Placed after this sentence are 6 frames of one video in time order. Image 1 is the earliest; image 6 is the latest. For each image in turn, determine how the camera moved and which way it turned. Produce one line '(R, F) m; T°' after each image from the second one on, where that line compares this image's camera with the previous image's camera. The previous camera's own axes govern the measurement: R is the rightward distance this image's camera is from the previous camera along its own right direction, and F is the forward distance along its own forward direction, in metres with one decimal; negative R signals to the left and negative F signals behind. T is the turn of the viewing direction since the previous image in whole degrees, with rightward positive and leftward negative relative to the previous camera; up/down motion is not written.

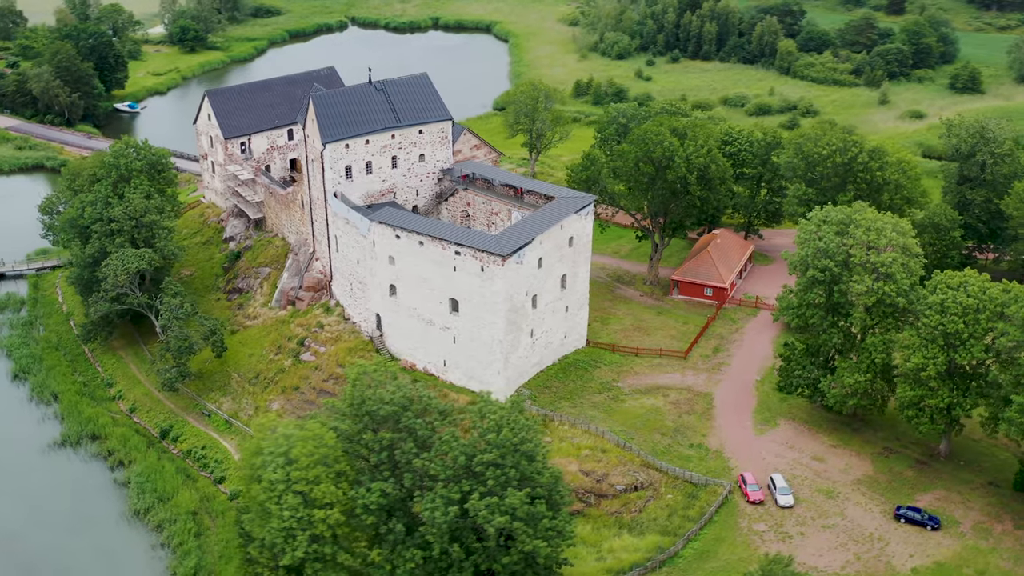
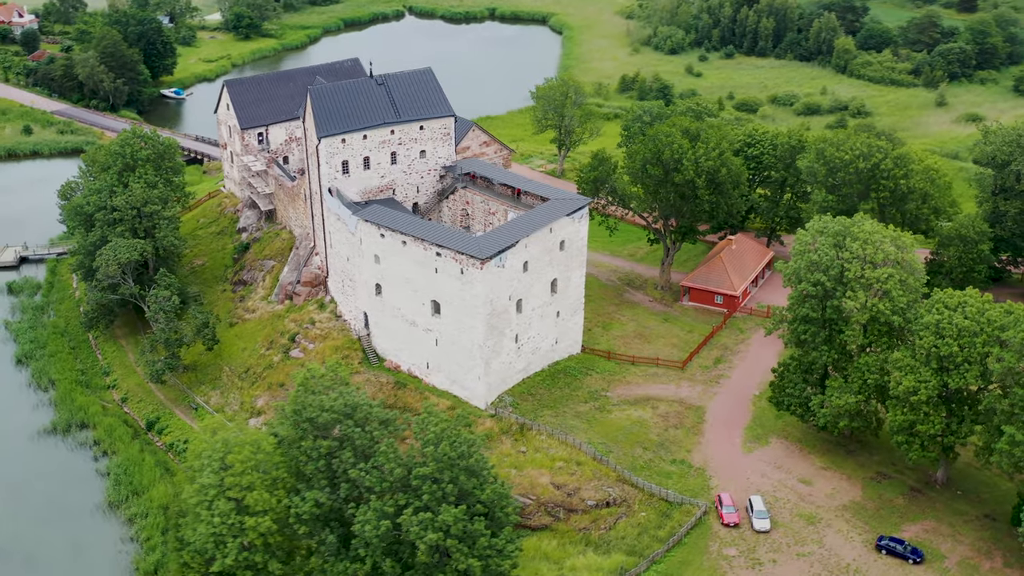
(+5.0, +1.8) m; -4°
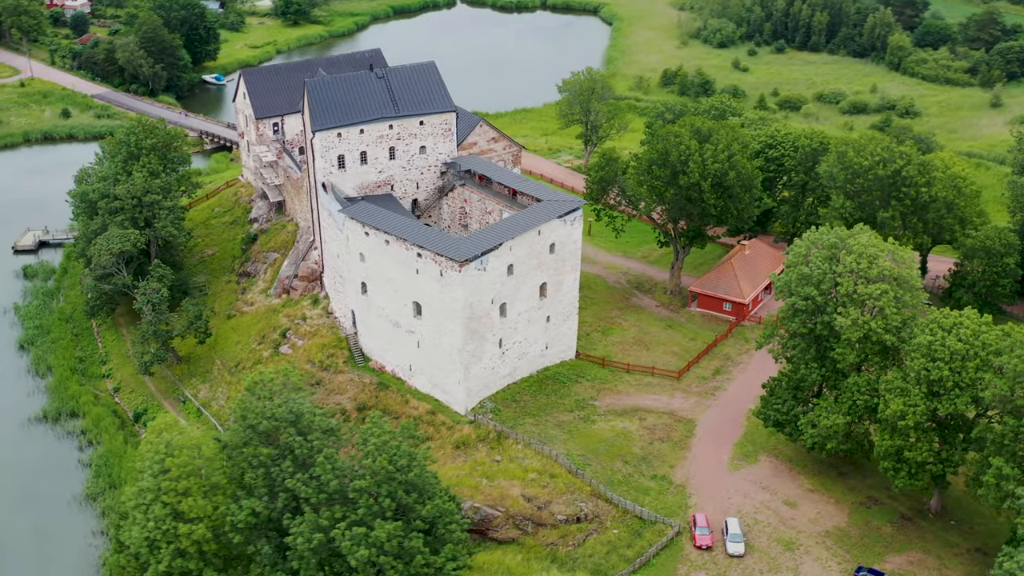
(+4.5, +1.8) m; -4°
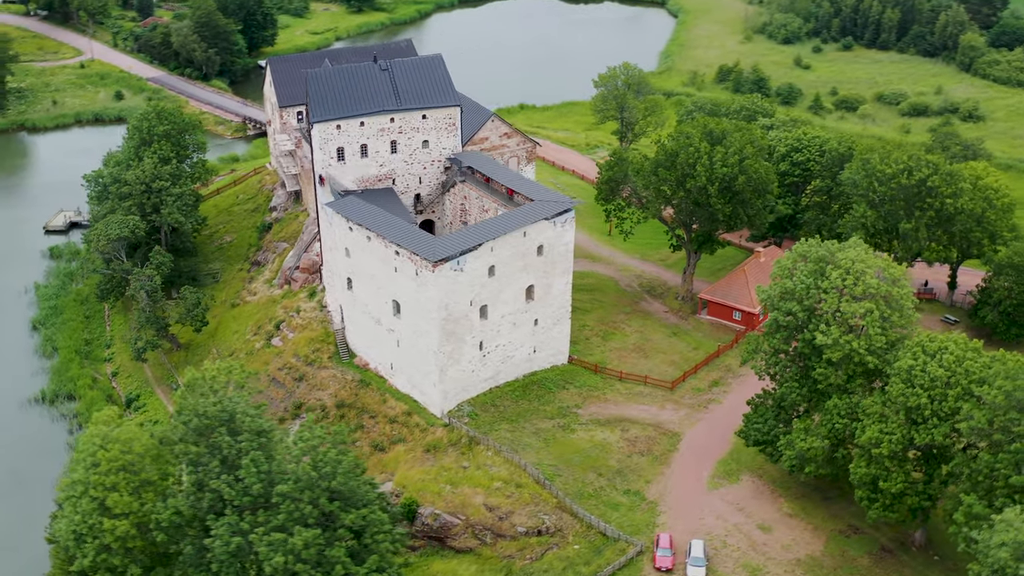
(+5.4, +1.7) m; -5°
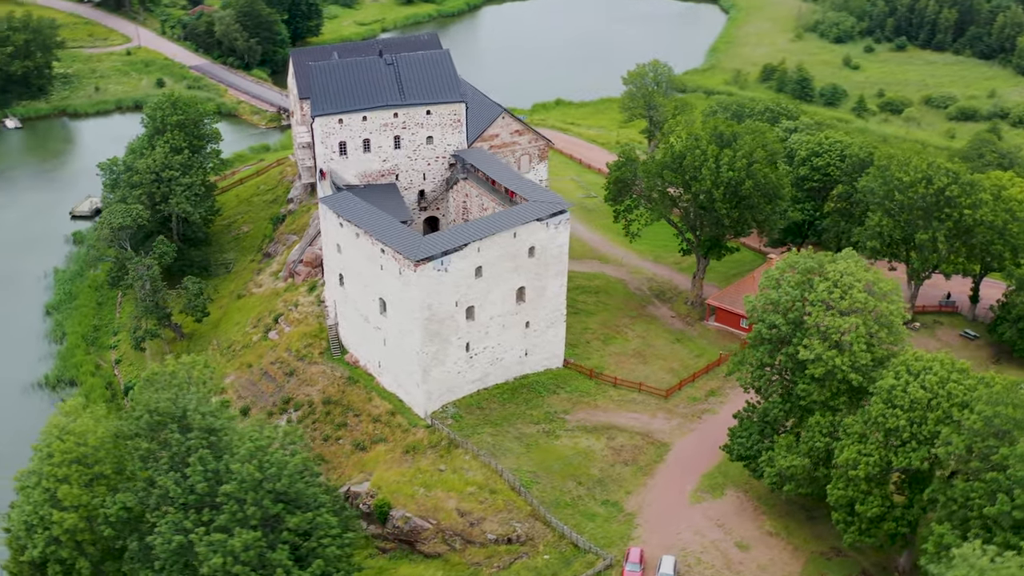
(+4.0, +1.1) m; -4°
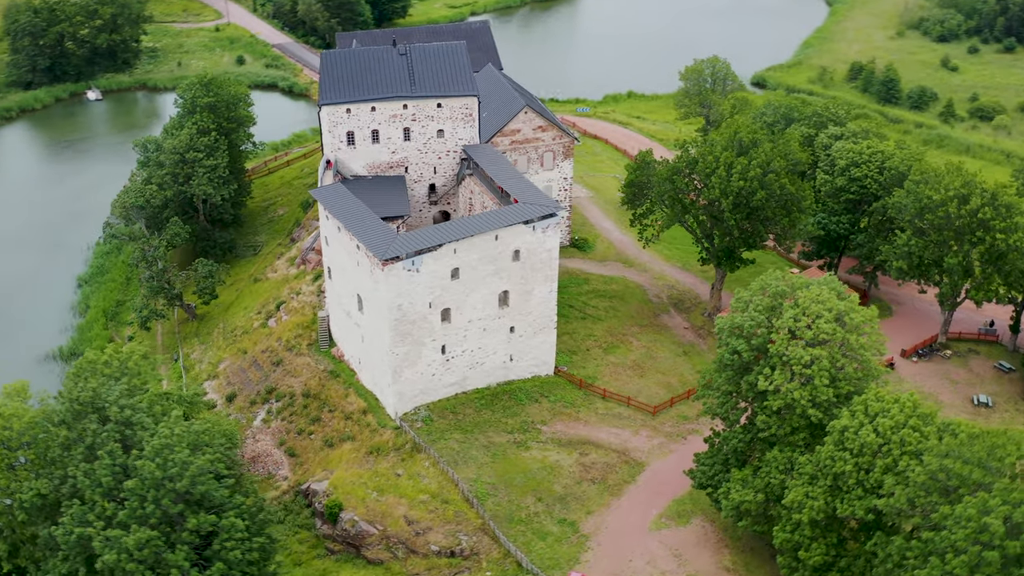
(+7.2, +2.1) m; -7°
